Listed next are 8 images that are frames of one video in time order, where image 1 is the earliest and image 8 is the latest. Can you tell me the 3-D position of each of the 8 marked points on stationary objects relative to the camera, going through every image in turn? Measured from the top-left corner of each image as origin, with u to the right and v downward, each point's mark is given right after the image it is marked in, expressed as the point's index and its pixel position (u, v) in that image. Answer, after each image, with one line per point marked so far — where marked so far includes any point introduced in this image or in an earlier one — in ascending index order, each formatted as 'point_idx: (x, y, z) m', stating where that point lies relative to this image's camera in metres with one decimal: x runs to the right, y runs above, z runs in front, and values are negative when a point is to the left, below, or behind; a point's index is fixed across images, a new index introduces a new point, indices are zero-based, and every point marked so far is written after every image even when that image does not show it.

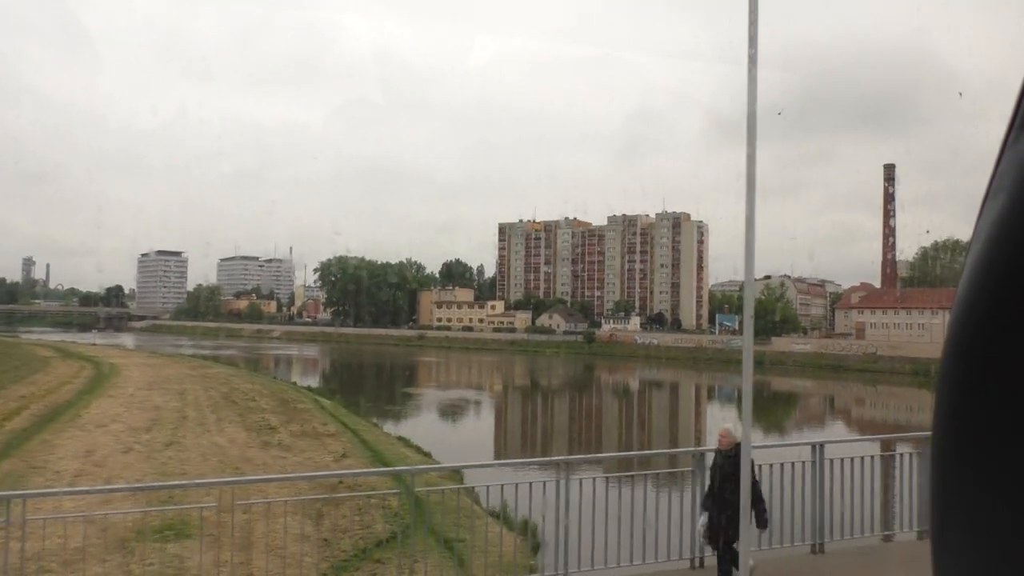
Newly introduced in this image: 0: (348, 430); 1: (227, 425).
0: (-3.6, -3.0, +17.2) m
1: (-6.0, -2.9, +16.7) m
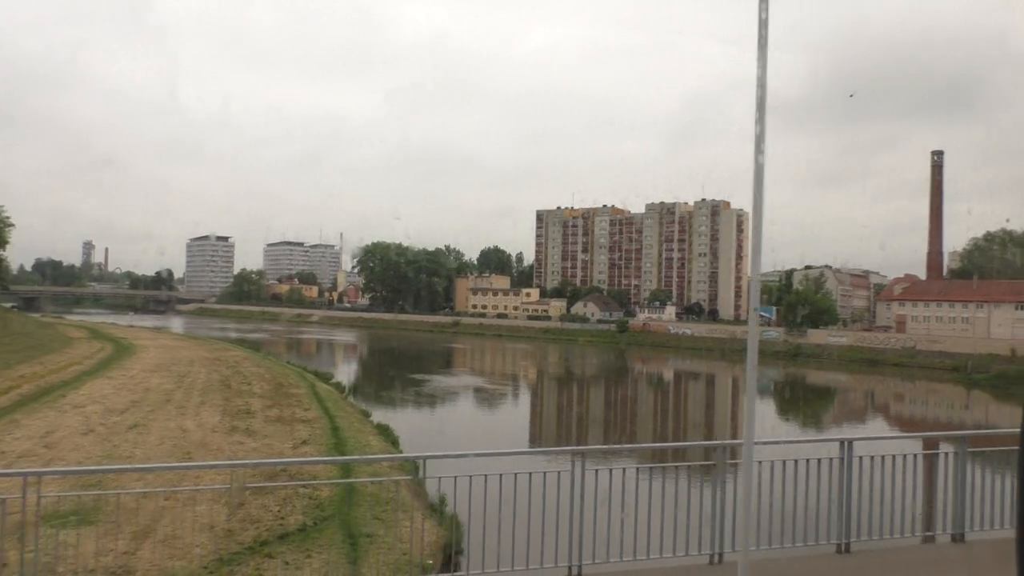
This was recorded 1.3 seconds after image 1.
0: (-4.0, -2.7, +16.9) m
1: (-6.4, -2.5, +16.7) m
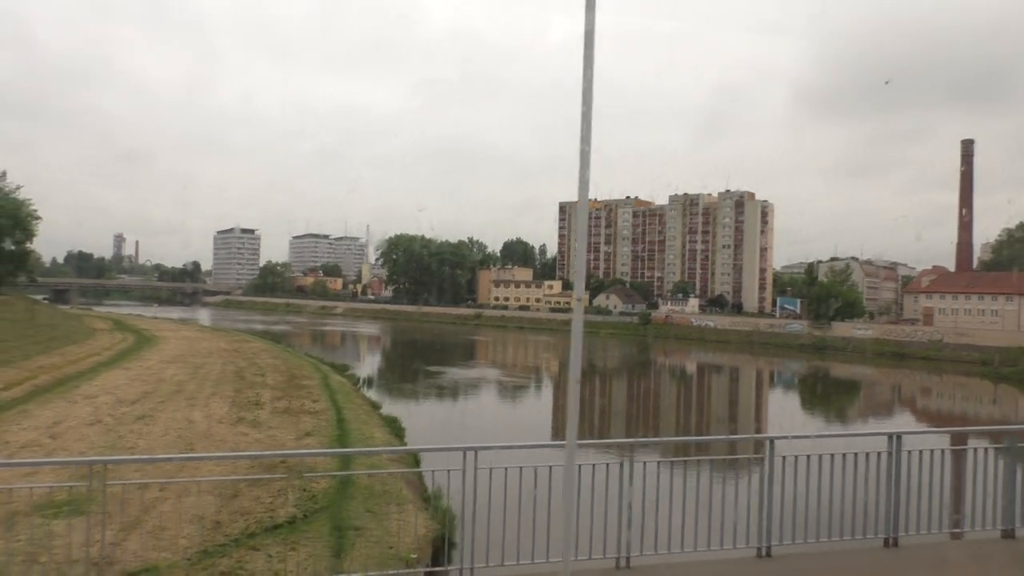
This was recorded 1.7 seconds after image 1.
0: (-3.8, -2.5, +17.0) m
1: (-6.2, -2.3, +16.8) m
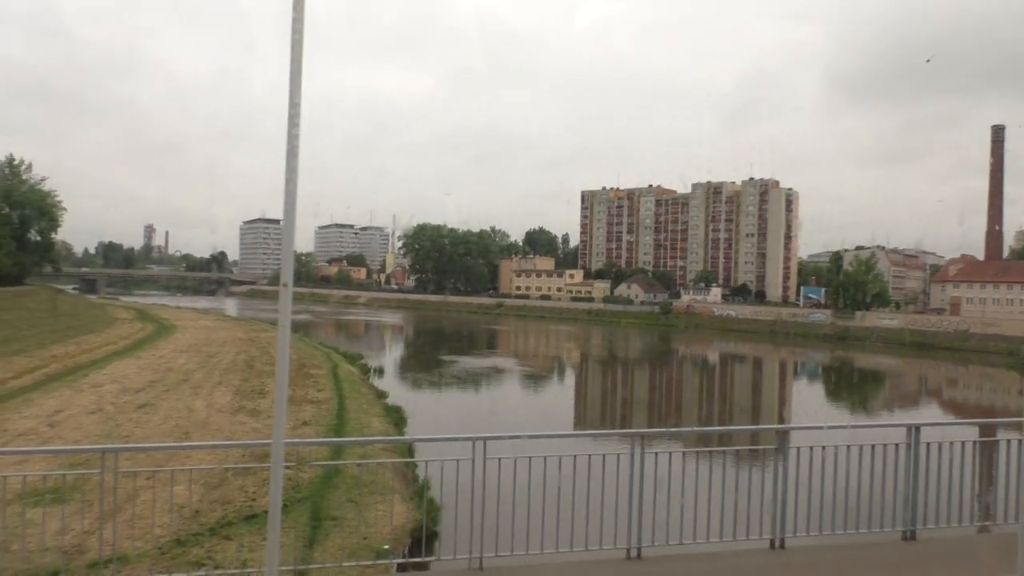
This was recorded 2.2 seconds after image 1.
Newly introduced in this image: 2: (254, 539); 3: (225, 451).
0: (-3.7, -2.3, +17.0) m
1: (-6.2, -2.1, +16.9) m
2: (-2.4, -2.3, +7.4) m
3: (-3.9, -2.2, +10.8) m
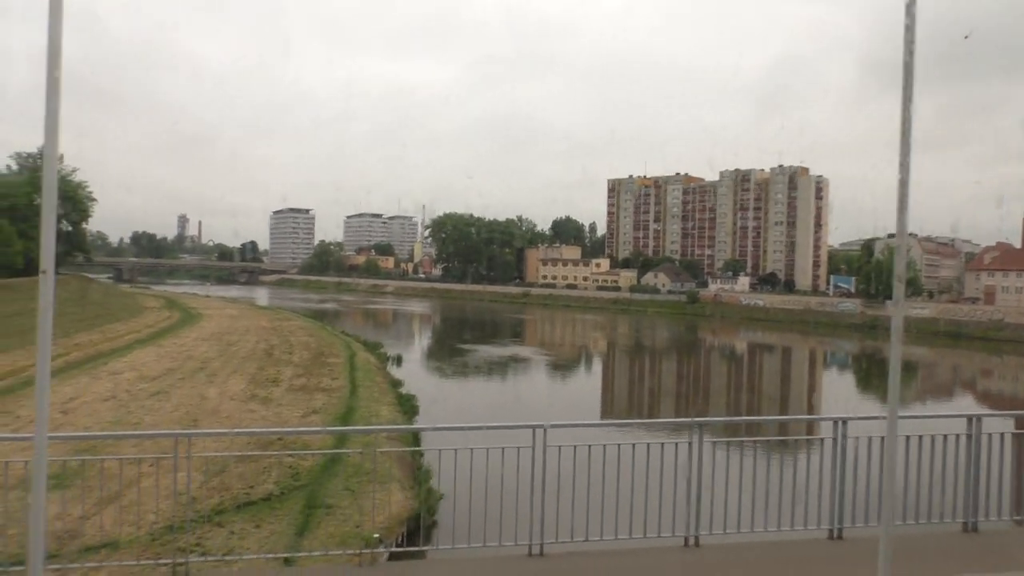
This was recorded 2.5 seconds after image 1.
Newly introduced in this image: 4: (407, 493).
0: (-3.4, -2.1, +17.1) m
1: (-5.9, -1.9, +17.1) m
2: (-2.5, -2.2, +7.5) m
3: (-3.9, -2.1, +10.9) m
4: (-1.2, -2.4, +9.2) m
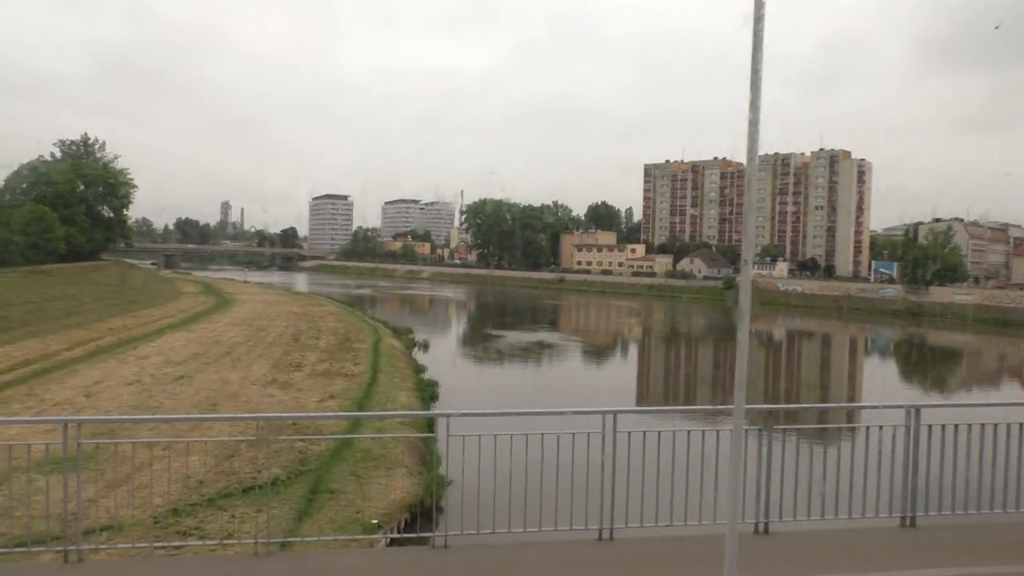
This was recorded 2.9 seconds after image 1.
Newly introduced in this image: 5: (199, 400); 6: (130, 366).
0: (-3.0, -1.7, +17.2) m
1: (-5.4, -1.6, +17.3) m
2: (-2.5, -2.1, +7.5) m
3: (-3.7, -1.9, +11.1) m
4: (-1.1, -2.2, +9.2) m
5: (-5.0, -1.8, +12.8) m
6: (-7.4, -1.5, +15.5) m
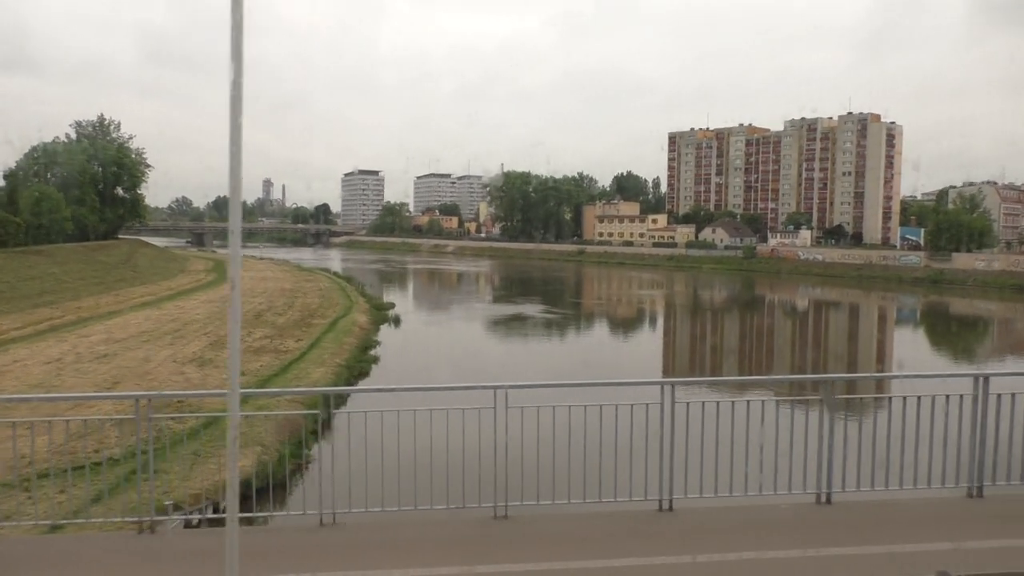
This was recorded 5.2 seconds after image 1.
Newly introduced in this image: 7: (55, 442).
0: (-4.3, -1.2, +17.1) m
1: (-6.7, -1.1, +17.3) m
2: (-4.3, -1.9, +7.5) m
3: (-5.3, -1.6, +11.1) m
4: (-2.9, -1.9, +9.1) m
5: (-6.5, -1.5, +12.9) m
6: (-8.7, -1.1, +15.7) m
7: (-5.1, -1.8, +9.0) m
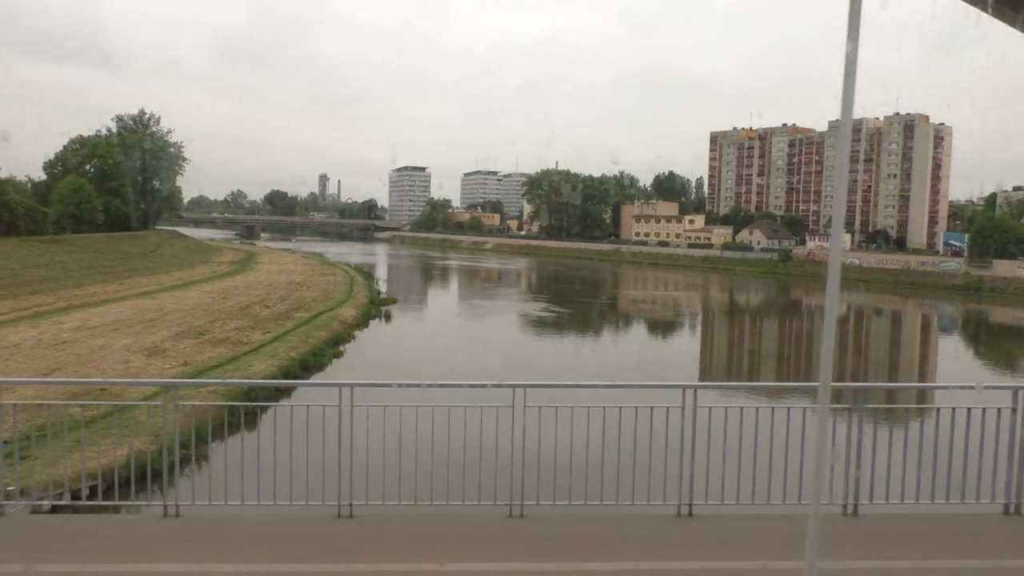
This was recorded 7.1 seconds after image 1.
0: (-5.1, -1.1, +17.3) m
1: (-7.5, -0.9, +17.7) m
2: (-5.7, -1.8, +7.7) m
3: (-6.5, -1.4, +11.3) m
4: (-4.2, -1.8, +9.2) m
5: (-7.6, -1.3, +13.2) m
6: (-9.6, -0.9, +16.1) m
7: (-6.5, -1.6, +9.3) m
